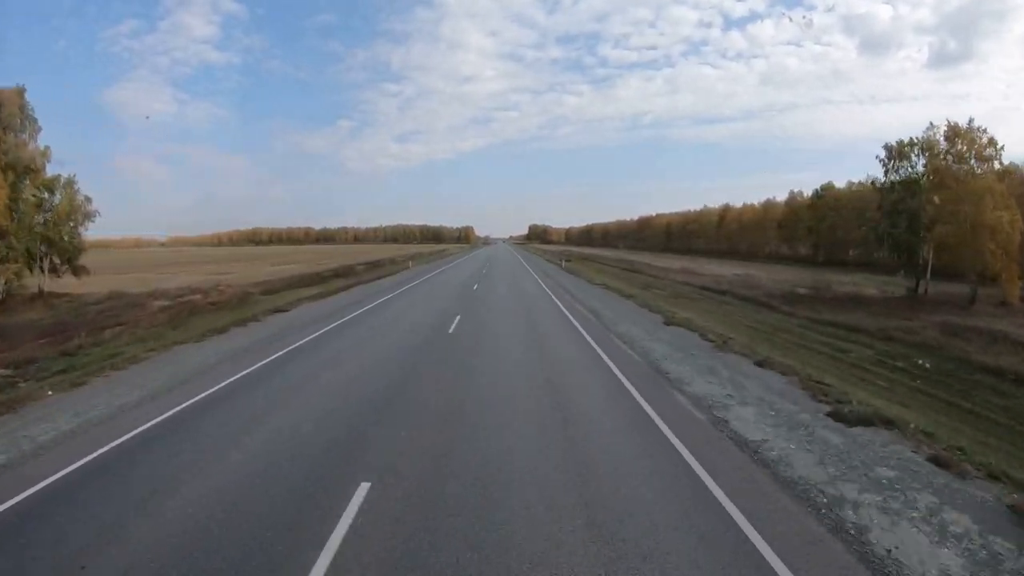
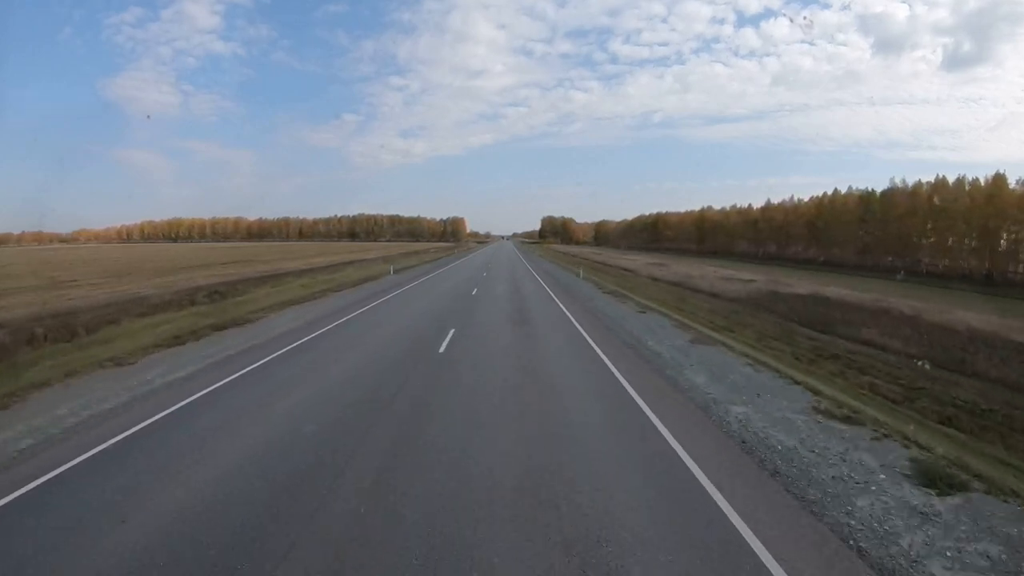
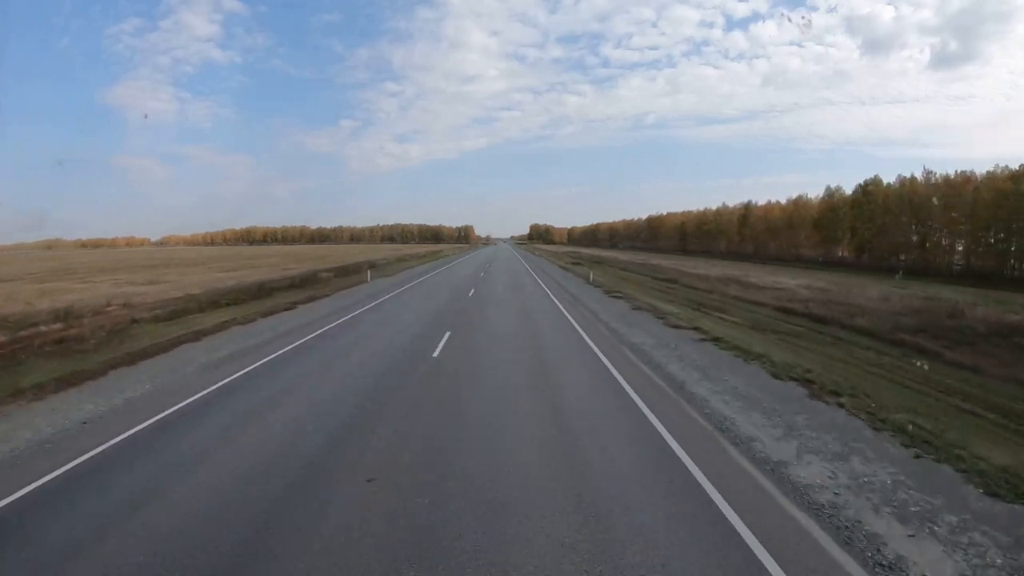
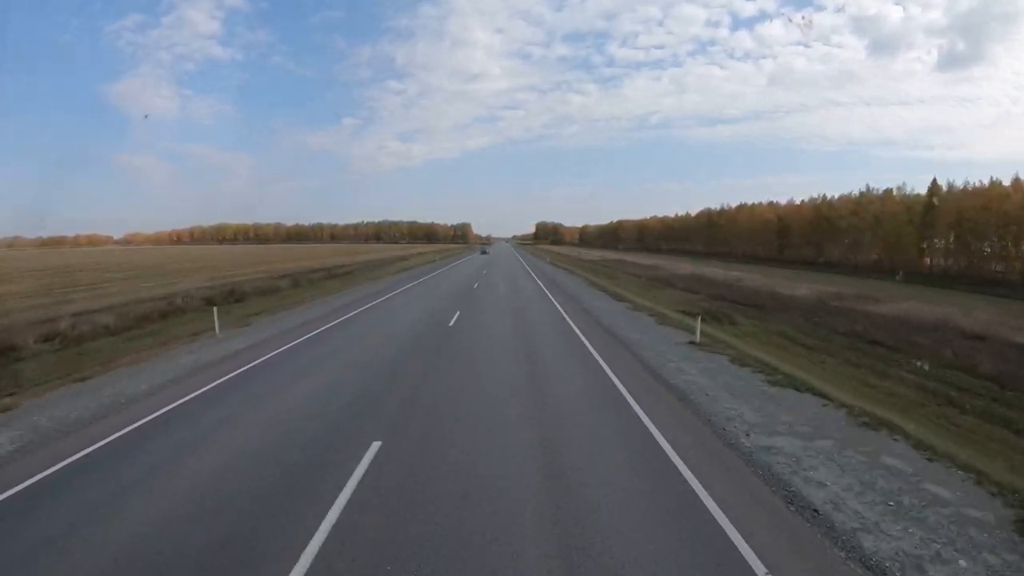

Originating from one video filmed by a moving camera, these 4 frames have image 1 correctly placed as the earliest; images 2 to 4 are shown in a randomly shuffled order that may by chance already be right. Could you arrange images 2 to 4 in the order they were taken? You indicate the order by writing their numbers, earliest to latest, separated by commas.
3, 4, 2
